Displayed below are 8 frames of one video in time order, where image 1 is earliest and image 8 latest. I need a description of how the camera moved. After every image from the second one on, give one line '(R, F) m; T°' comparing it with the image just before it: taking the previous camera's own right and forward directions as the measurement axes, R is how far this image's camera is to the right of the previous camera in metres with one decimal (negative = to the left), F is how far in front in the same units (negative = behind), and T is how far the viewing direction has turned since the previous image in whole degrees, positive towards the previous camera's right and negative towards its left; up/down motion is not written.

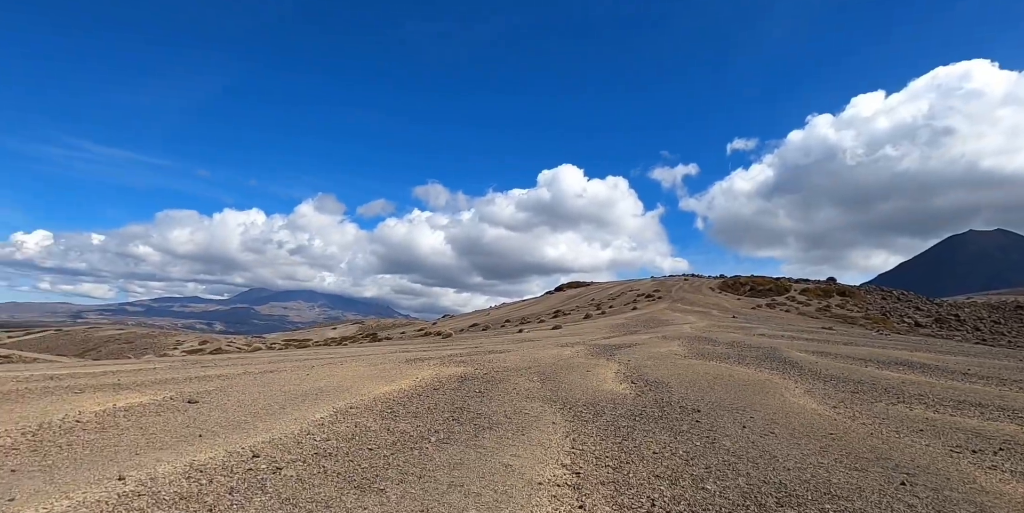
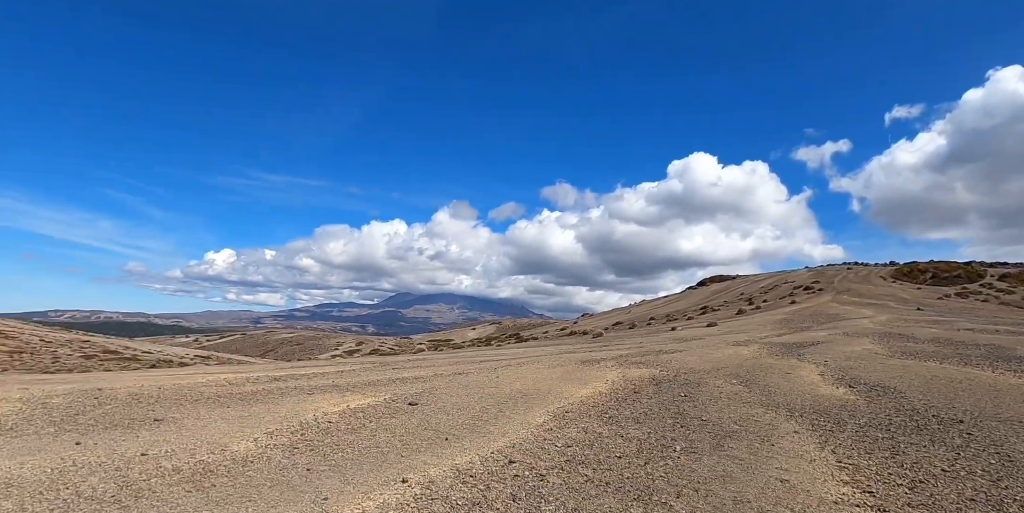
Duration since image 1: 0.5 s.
(-3.0, +0.9) m; -13°
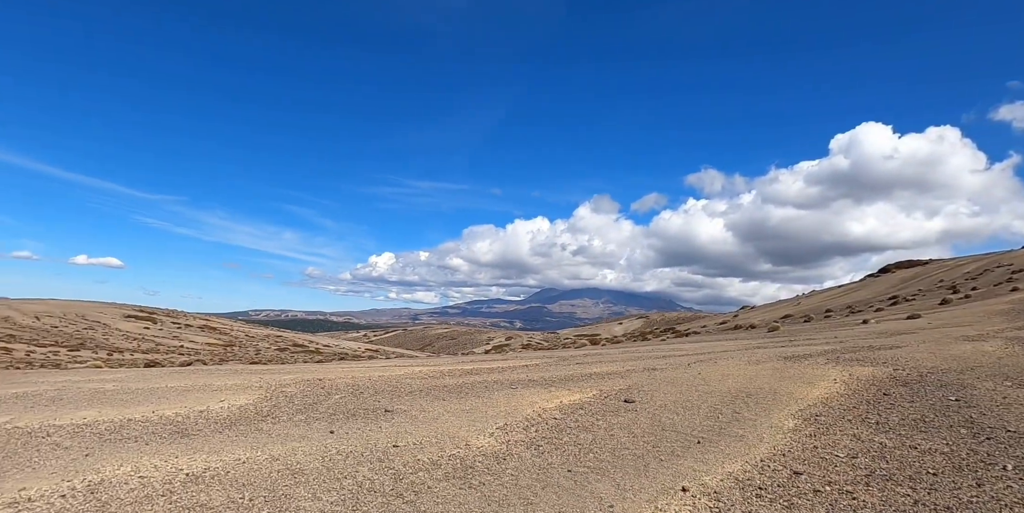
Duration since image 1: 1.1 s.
(-2.4, +1.1) m; -15°
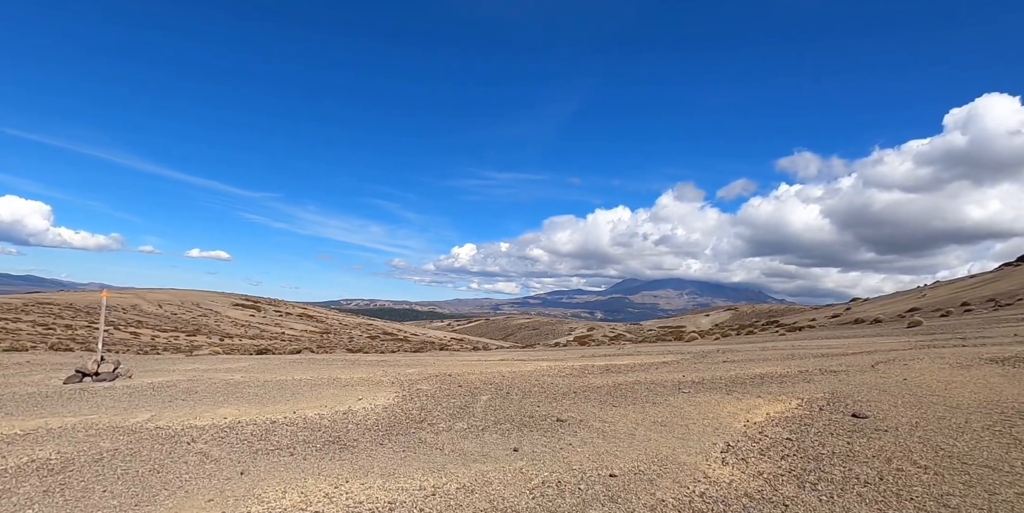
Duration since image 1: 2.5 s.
(-2.6, +2.5) m; -8°
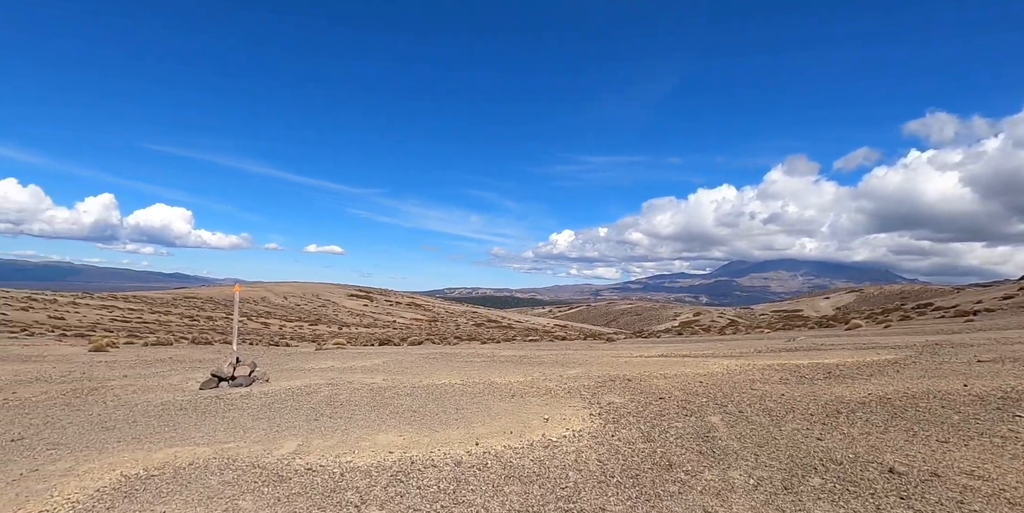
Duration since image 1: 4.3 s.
(-2.7, +3.6) m; -10°
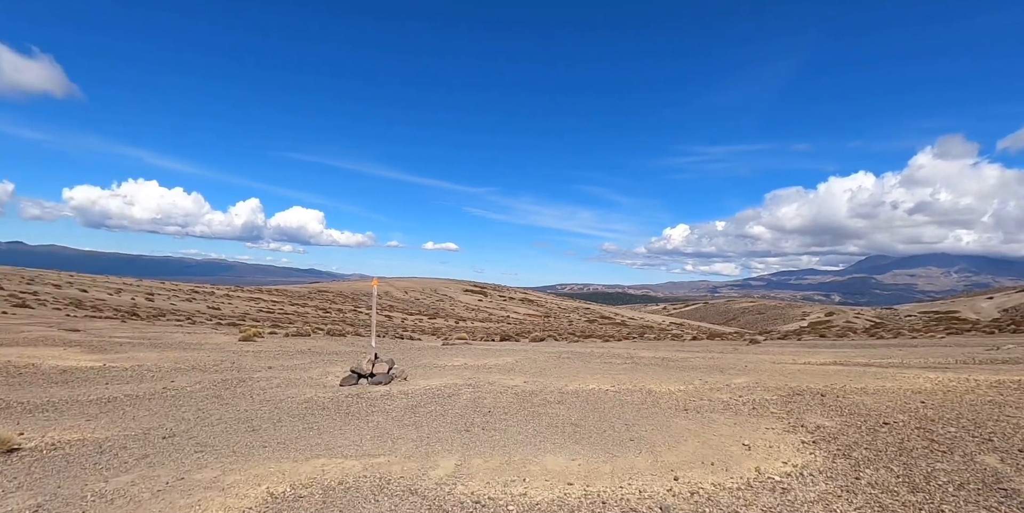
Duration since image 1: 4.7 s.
(-1.2, +1.7) m; -12°
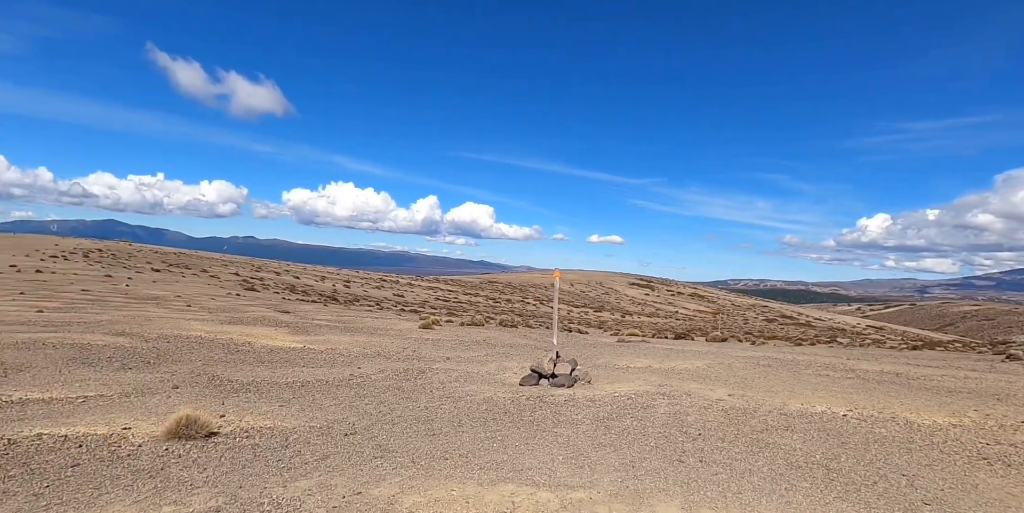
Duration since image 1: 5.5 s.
(-0.8, +1.5) m; -17°
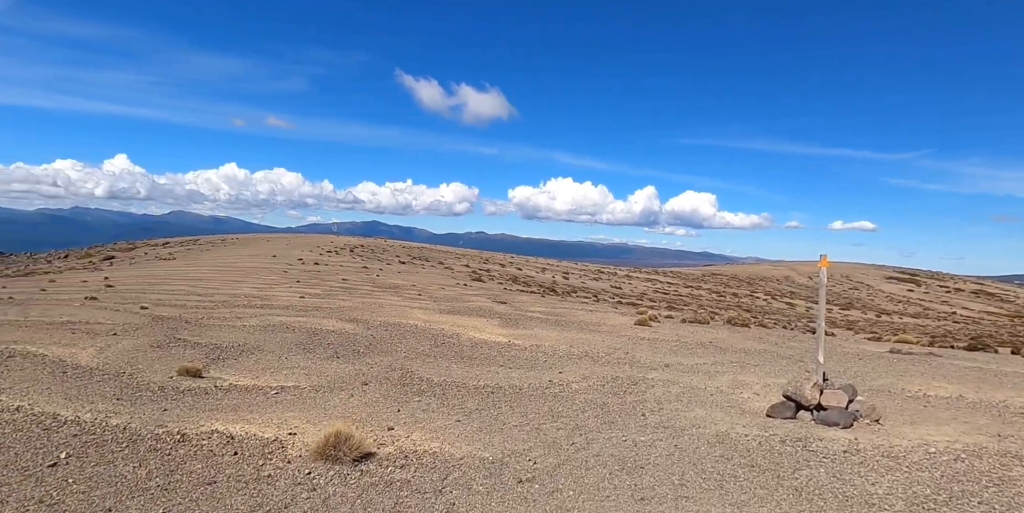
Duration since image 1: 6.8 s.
(-0.2, +2.1) m; -23°
